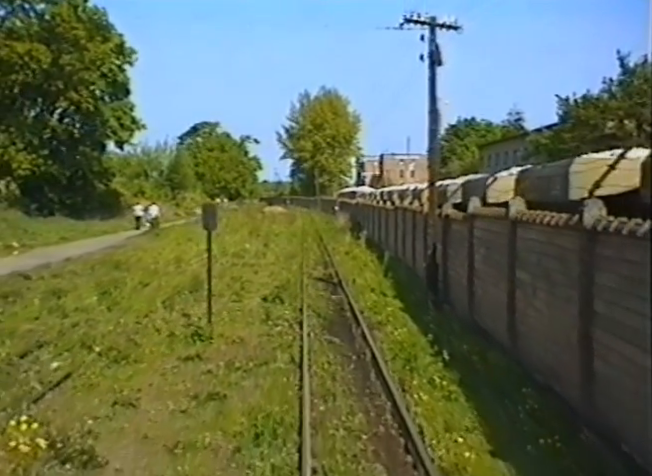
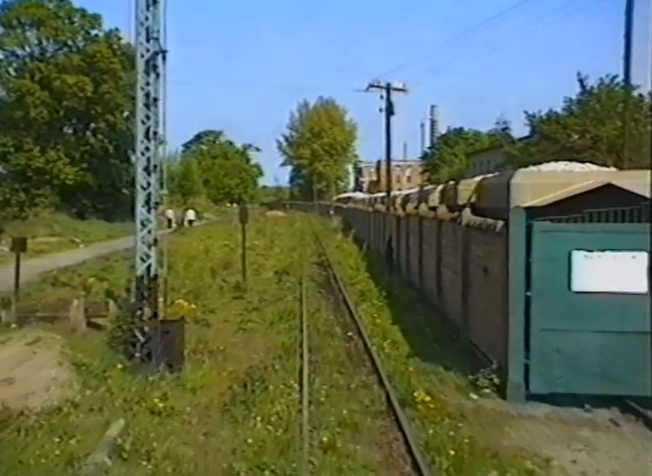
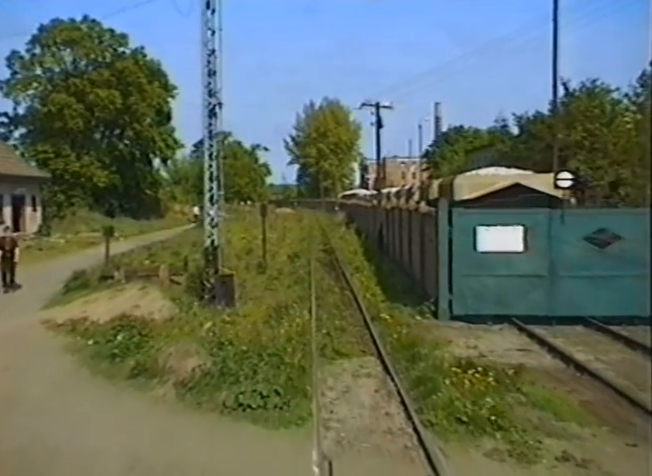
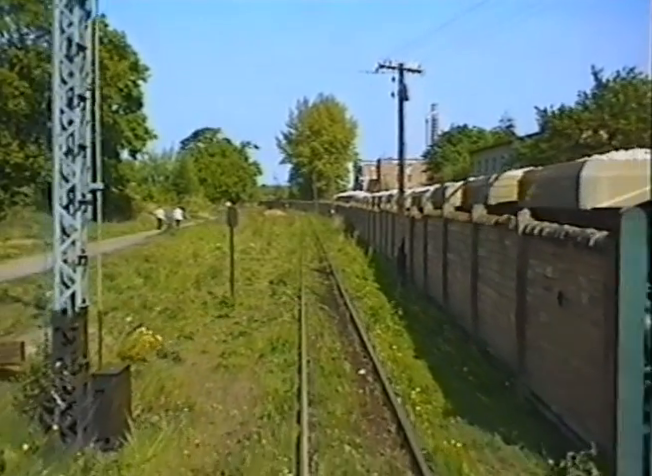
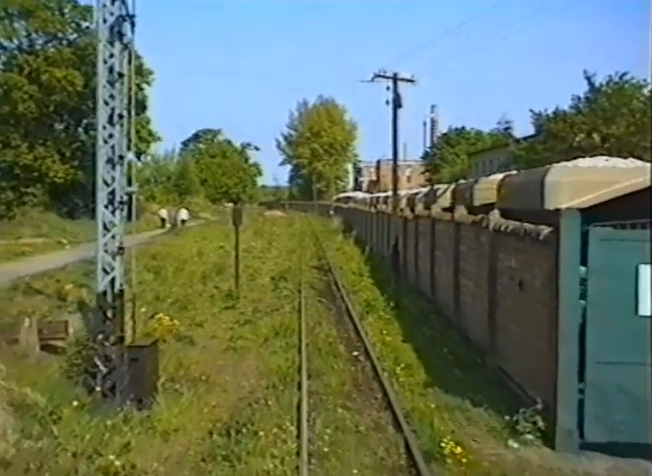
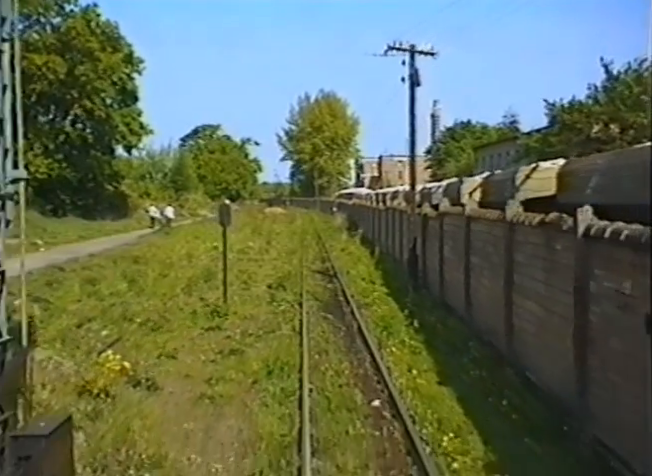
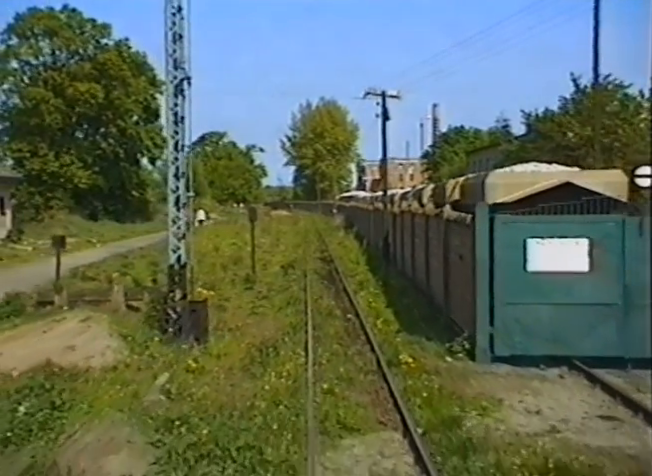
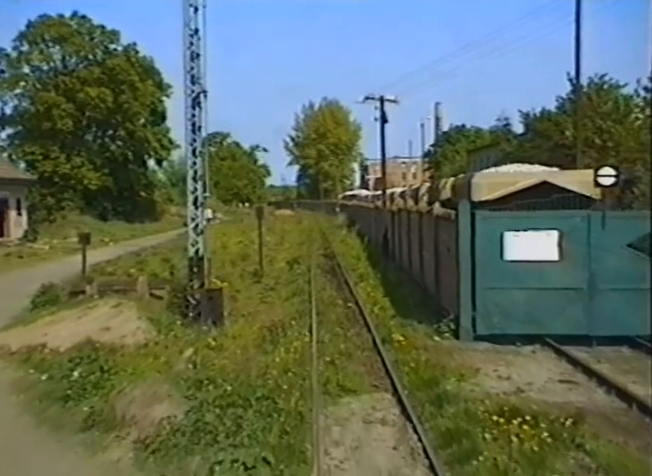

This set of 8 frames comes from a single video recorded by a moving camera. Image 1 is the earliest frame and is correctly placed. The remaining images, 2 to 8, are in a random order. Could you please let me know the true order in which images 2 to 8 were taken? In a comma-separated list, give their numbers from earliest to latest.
6, 4, 5, 2, 7, 8, 3
